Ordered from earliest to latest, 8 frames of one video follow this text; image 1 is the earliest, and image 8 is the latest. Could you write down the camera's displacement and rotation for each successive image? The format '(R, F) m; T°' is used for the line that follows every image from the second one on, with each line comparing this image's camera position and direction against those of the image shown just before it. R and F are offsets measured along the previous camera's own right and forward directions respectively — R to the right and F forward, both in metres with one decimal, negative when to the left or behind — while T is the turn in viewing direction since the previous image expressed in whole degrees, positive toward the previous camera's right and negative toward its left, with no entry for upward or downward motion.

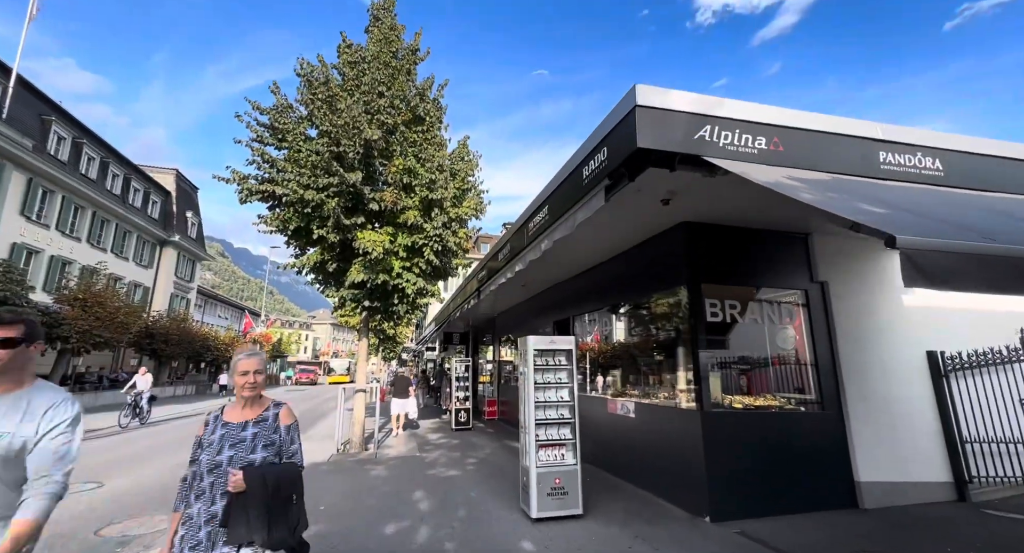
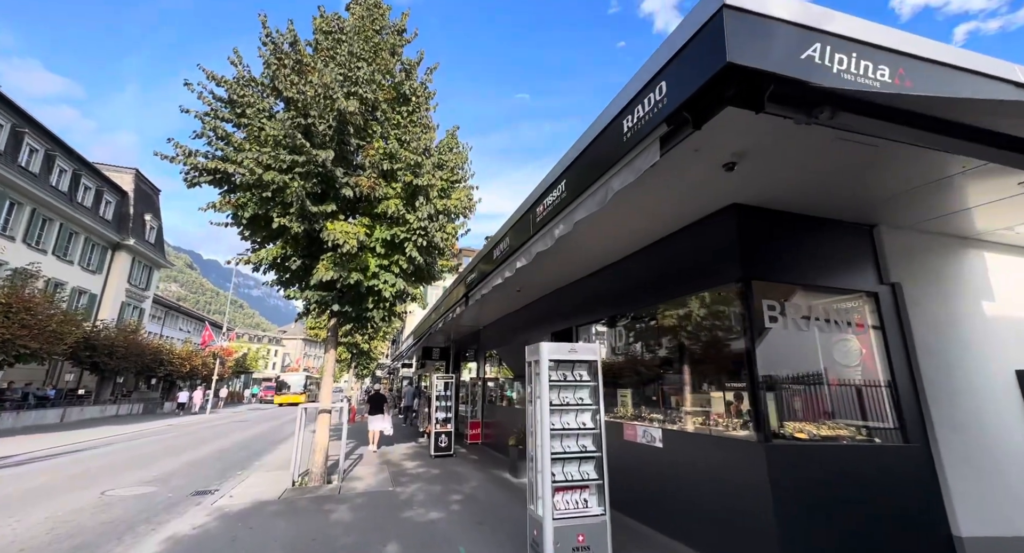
(-0.3, +1.1) m; +3°
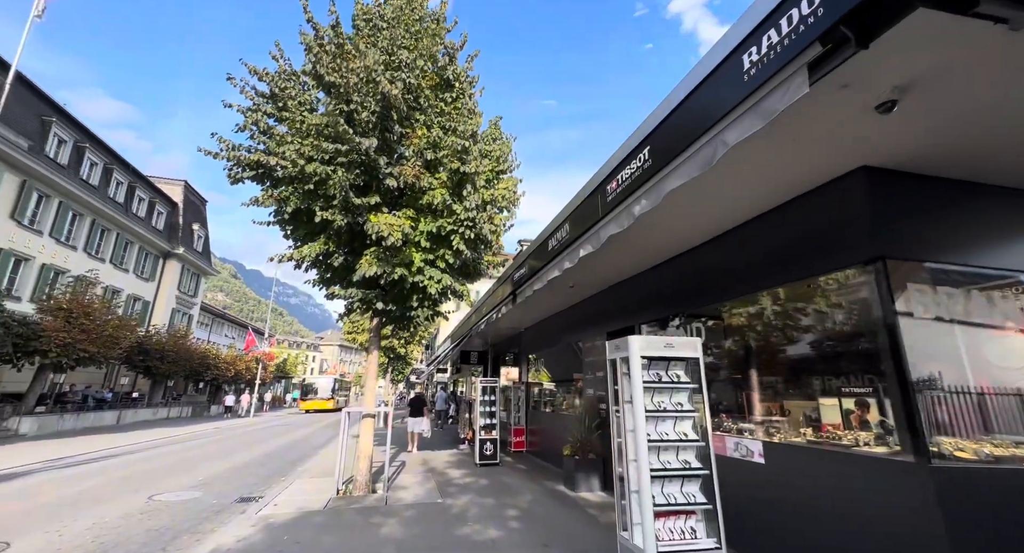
(-0.4, +0.6) m; -4°
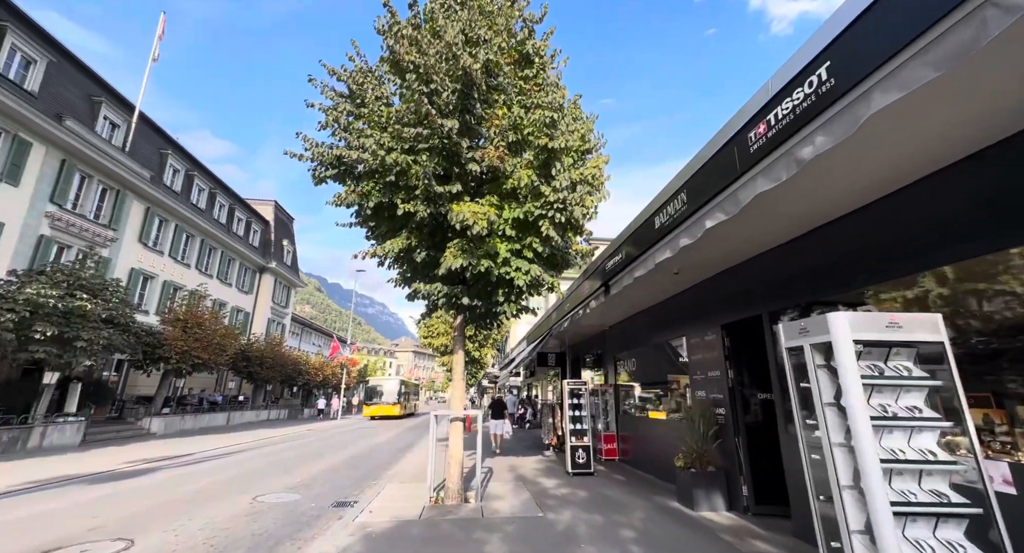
(-0.4, +0.7) m; -9°
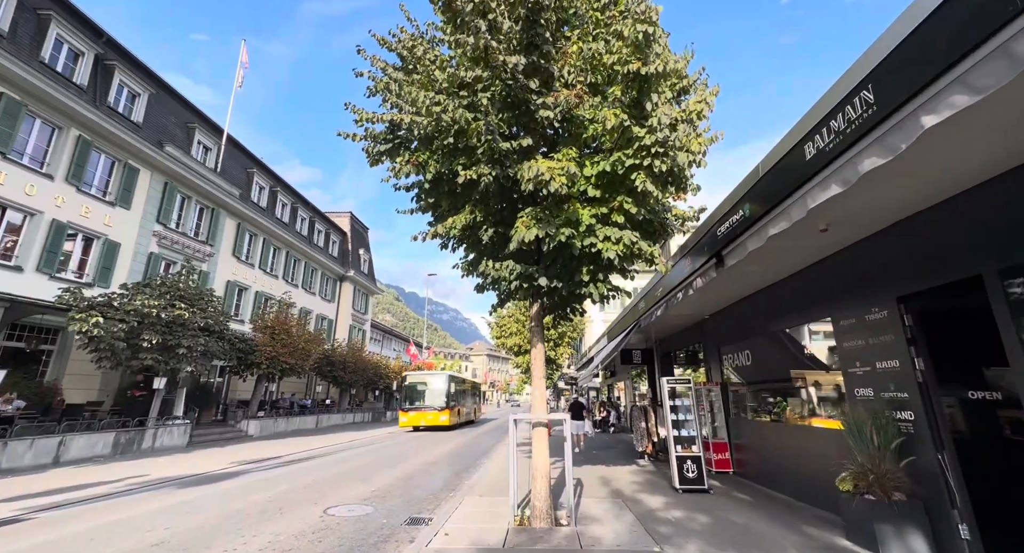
(-0.2, +1.3) m; -9°
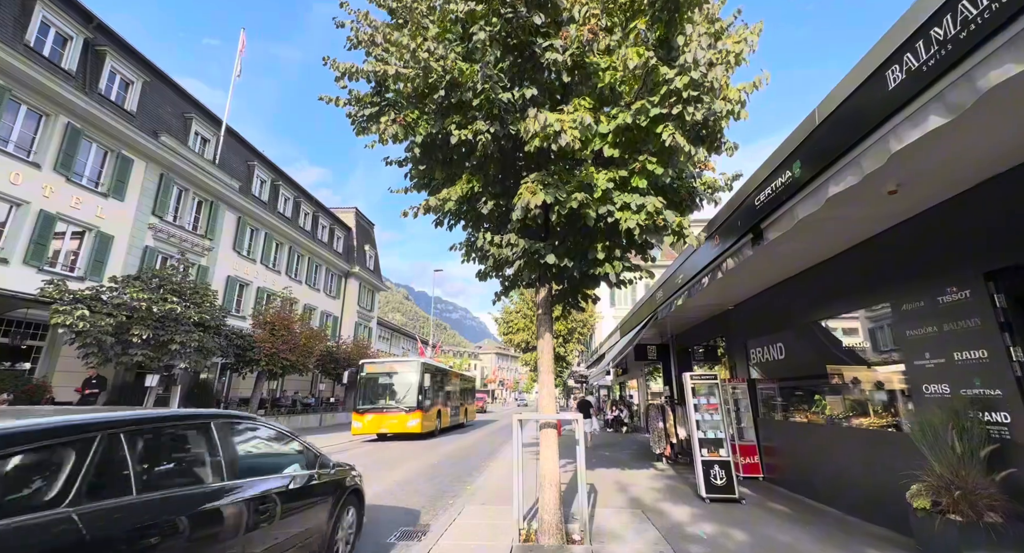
(+0.1, +0.9) m; -1°
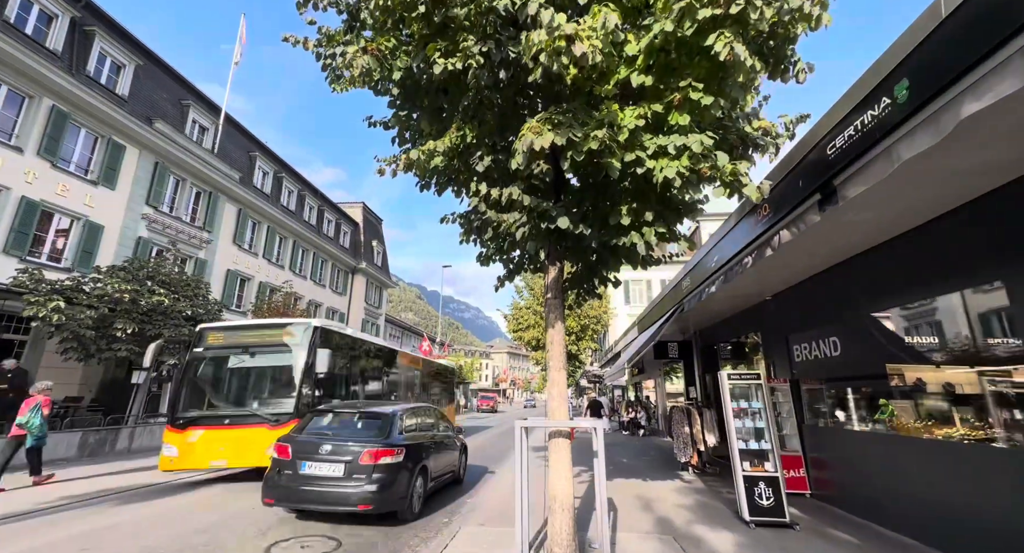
(+0.1, +1.2) m; -1°
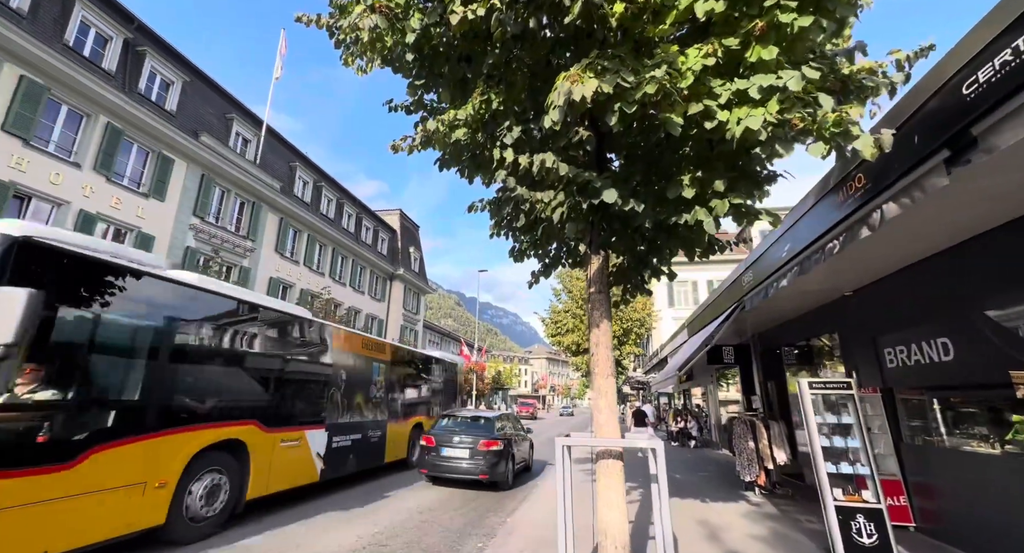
(0.0, +0.8) m; -5°
